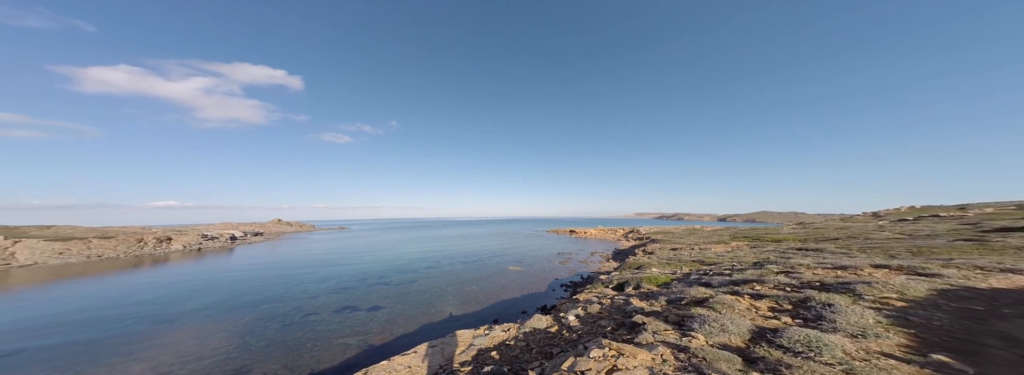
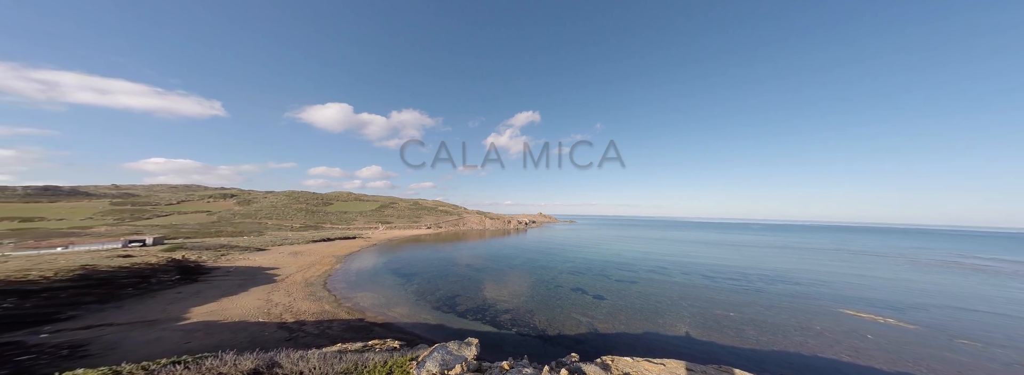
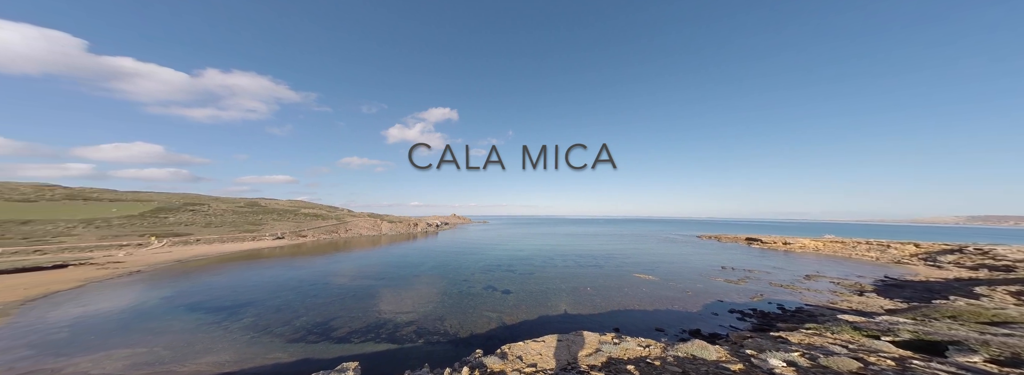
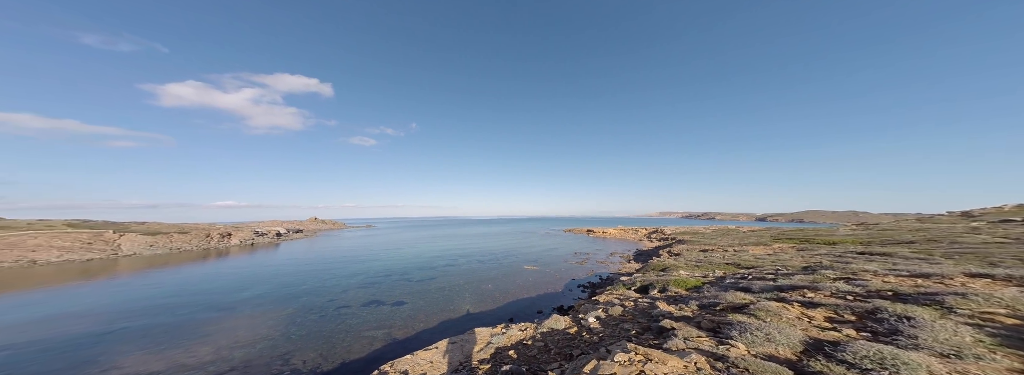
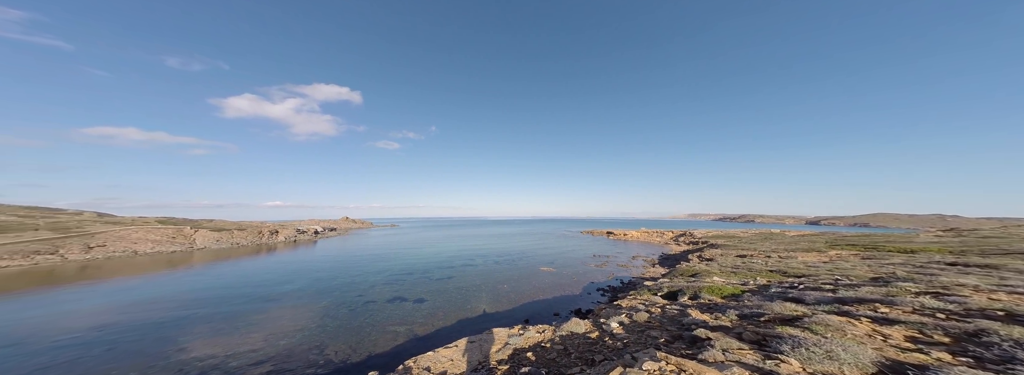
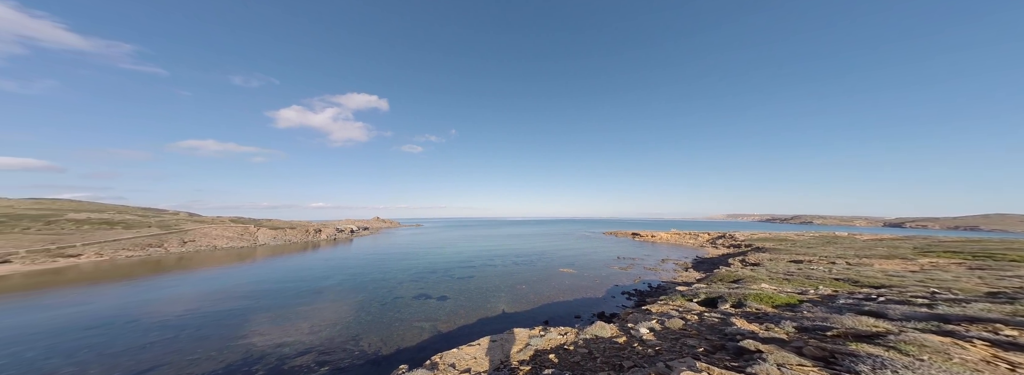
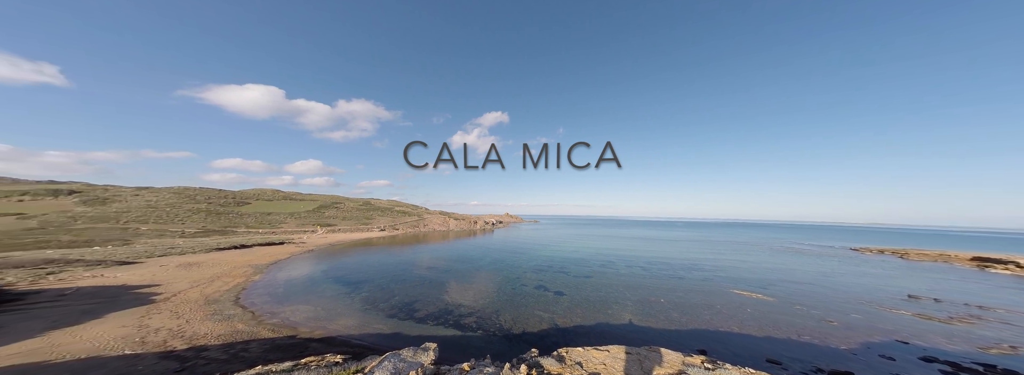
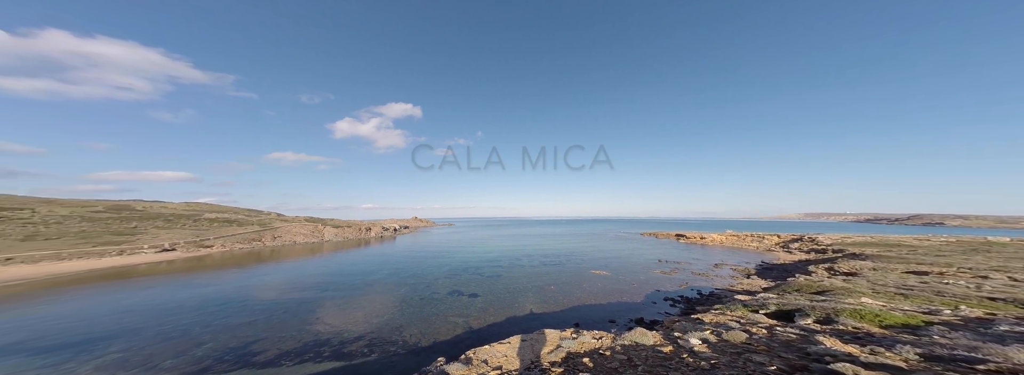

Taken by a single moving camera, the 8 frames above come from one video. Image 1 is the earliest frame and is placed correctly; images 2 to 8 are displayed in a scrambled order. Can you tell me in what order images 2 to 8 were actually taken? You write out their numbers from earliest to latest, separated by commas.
4, 5, 6, 8, 3, 7, 2
